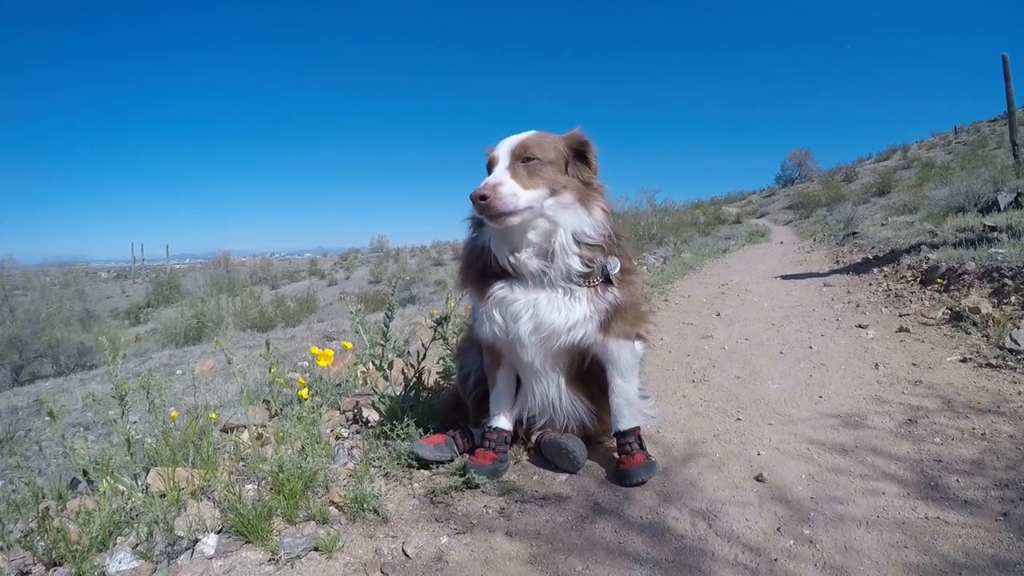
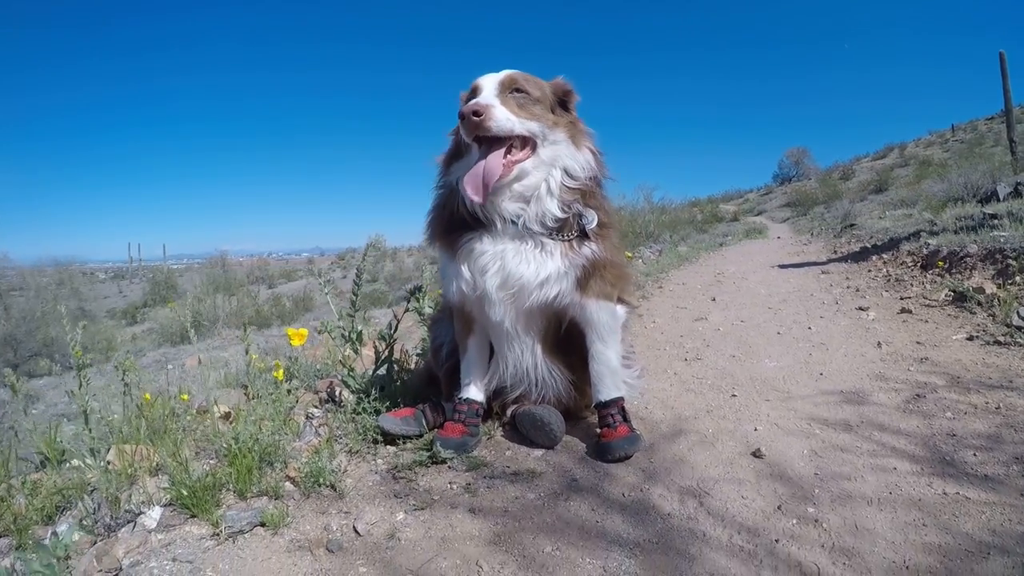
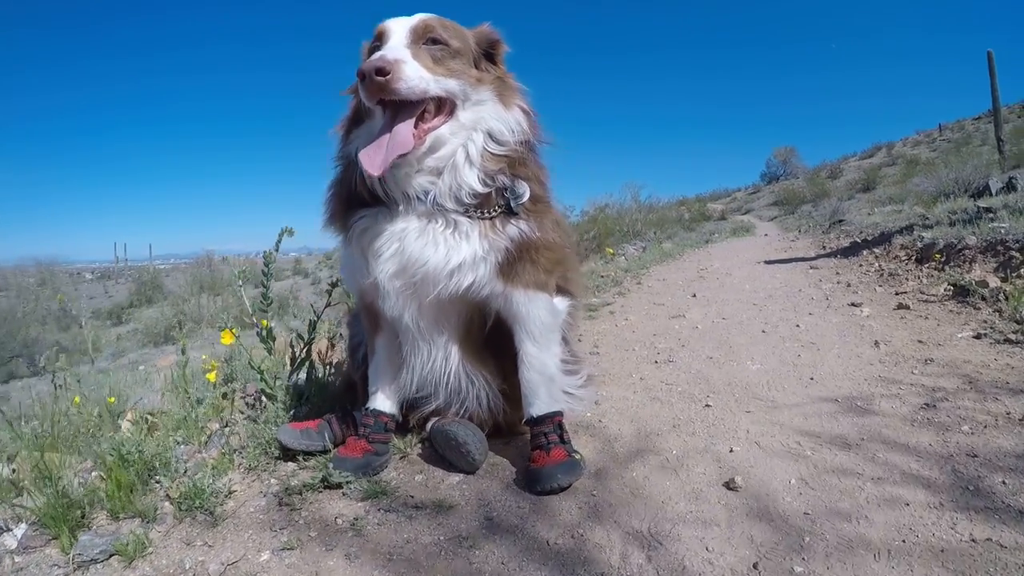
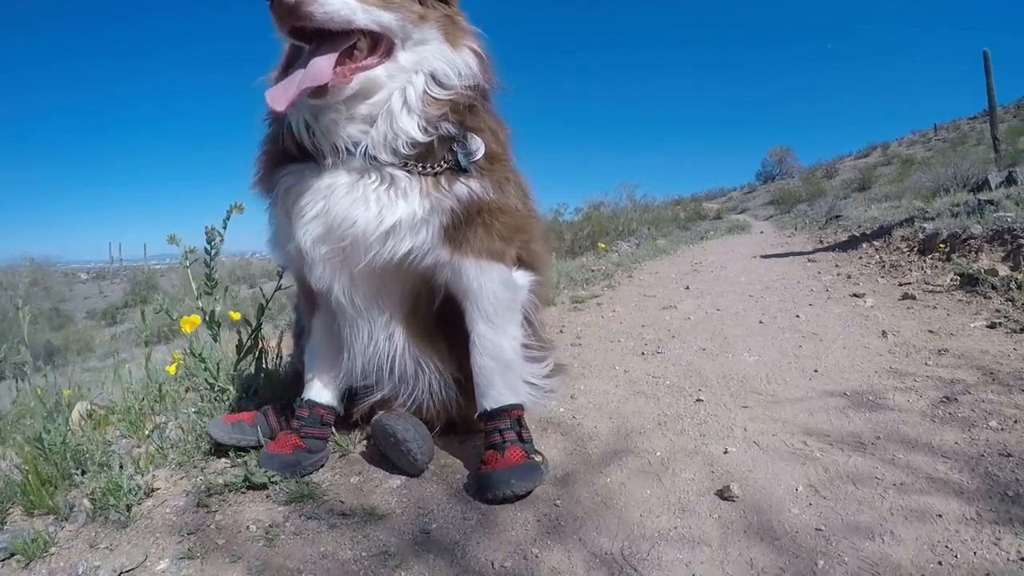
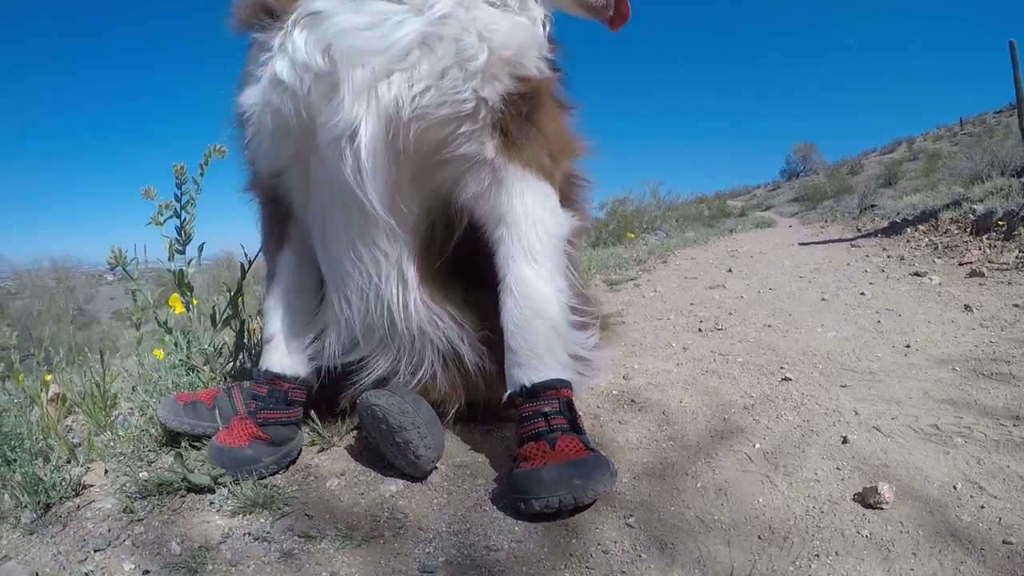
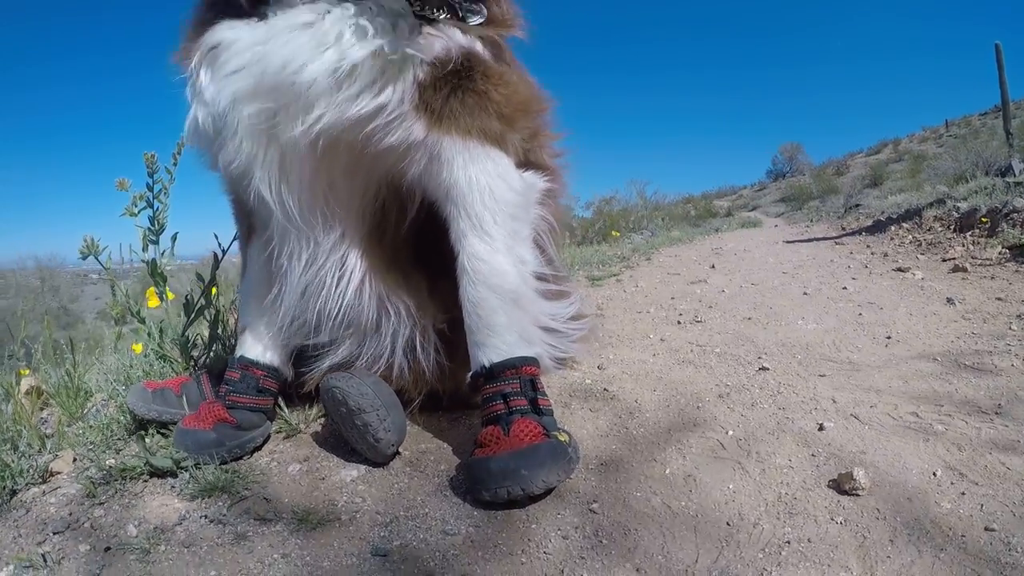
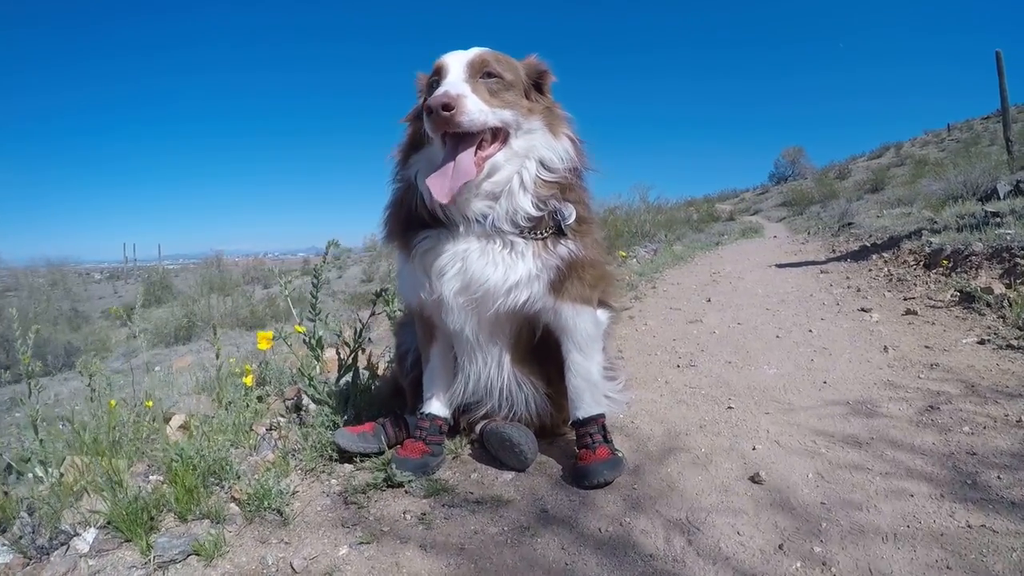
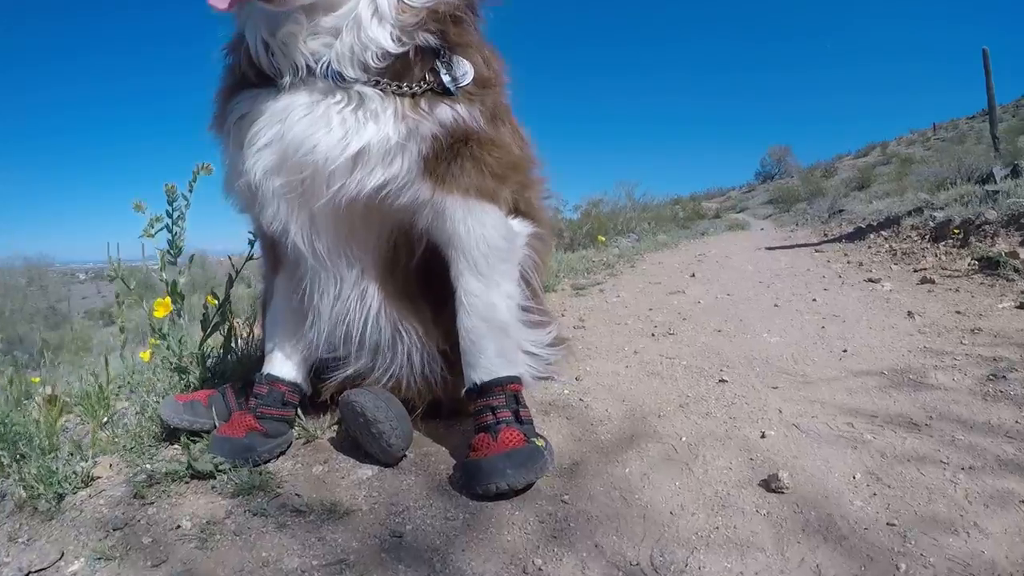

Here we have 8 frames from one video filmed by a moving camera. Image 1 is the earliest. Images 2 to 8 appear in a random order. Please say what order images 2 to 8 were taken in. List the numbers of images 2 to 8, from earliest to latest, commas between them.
2, 7, 3, 4, 8, 6, 5
